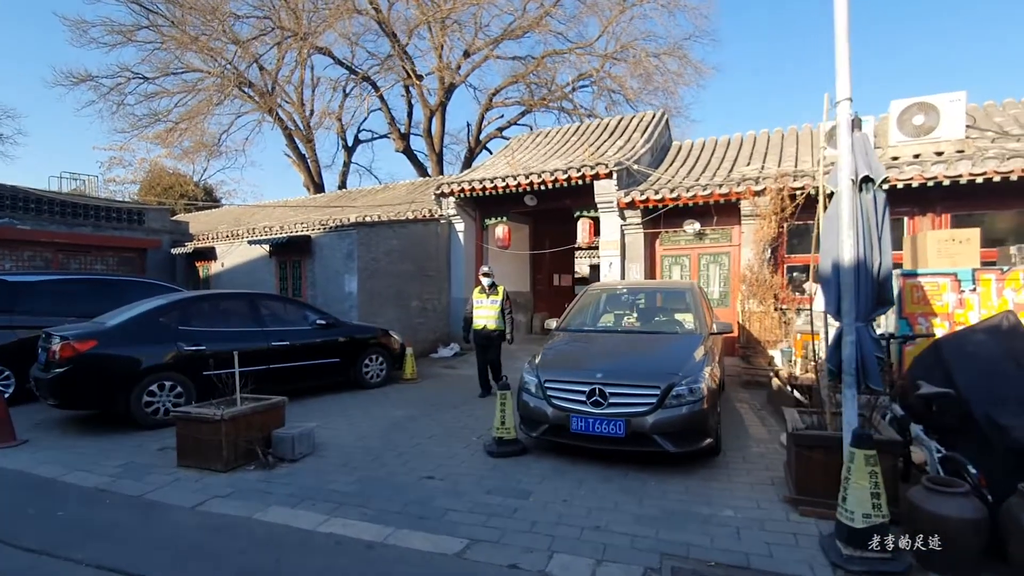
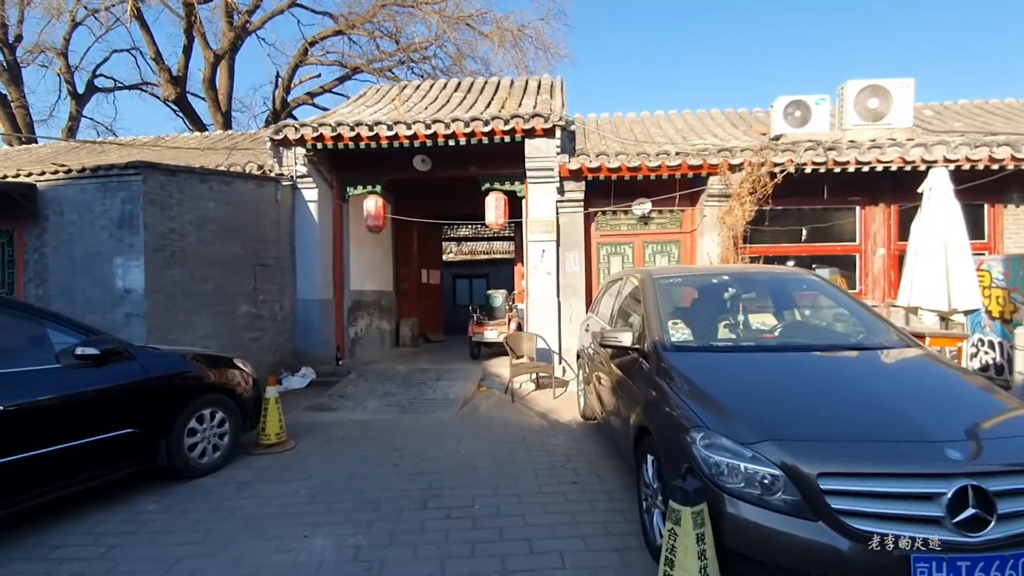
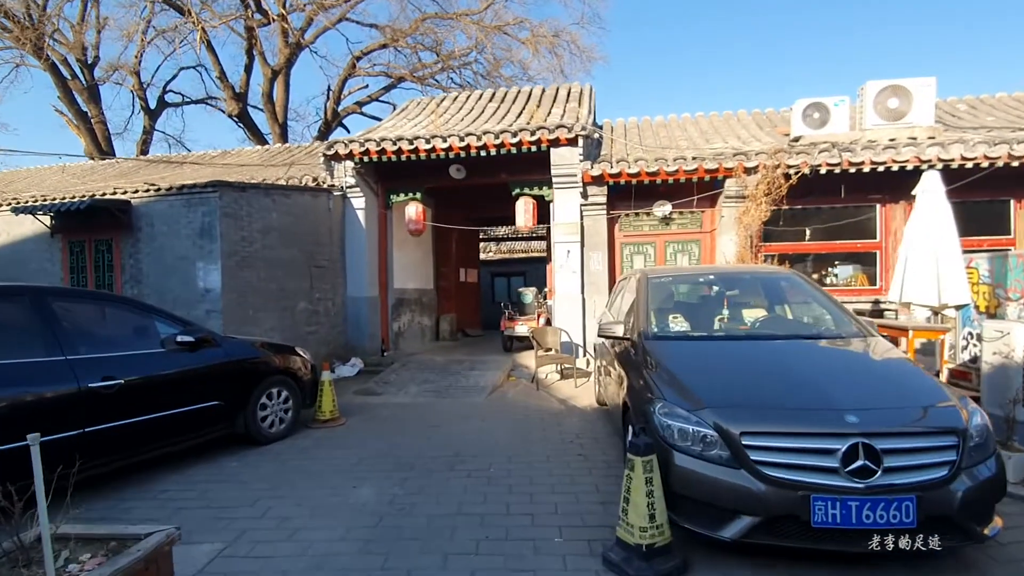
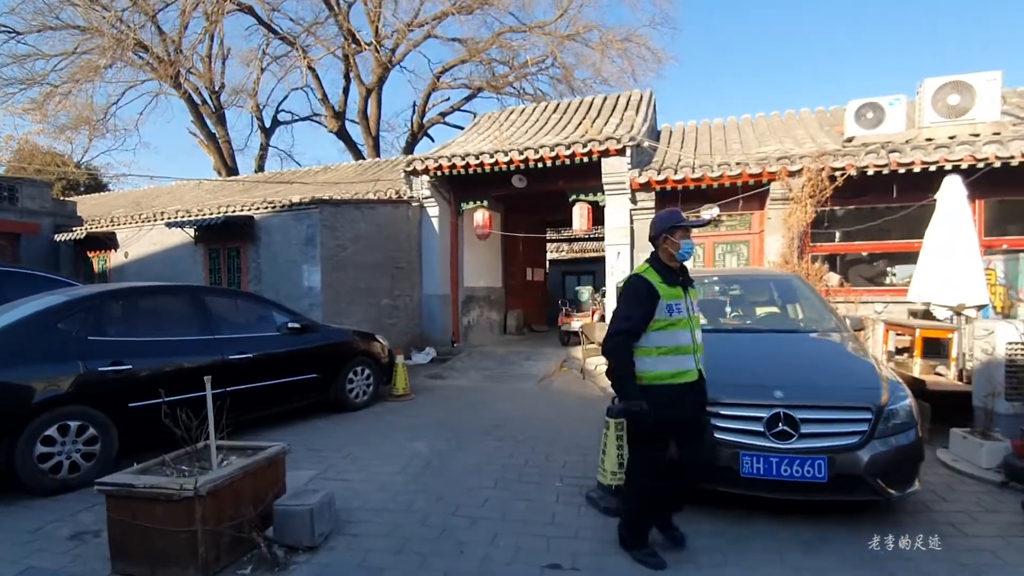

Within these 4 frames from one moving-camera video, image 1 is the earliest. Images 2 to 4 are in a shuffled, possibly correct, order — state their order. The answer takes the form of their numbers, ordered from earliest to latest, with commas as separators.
4, 3, 2
